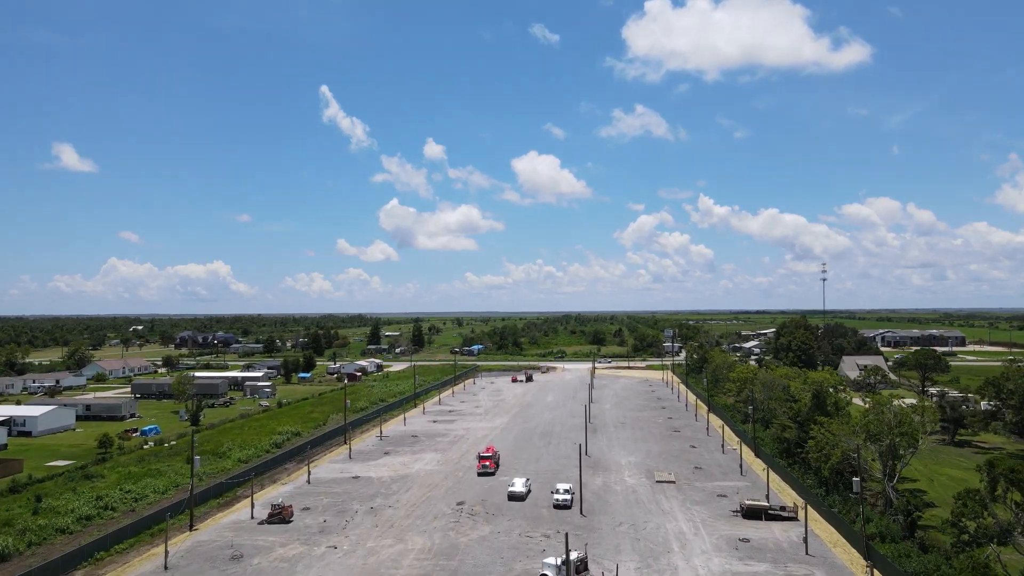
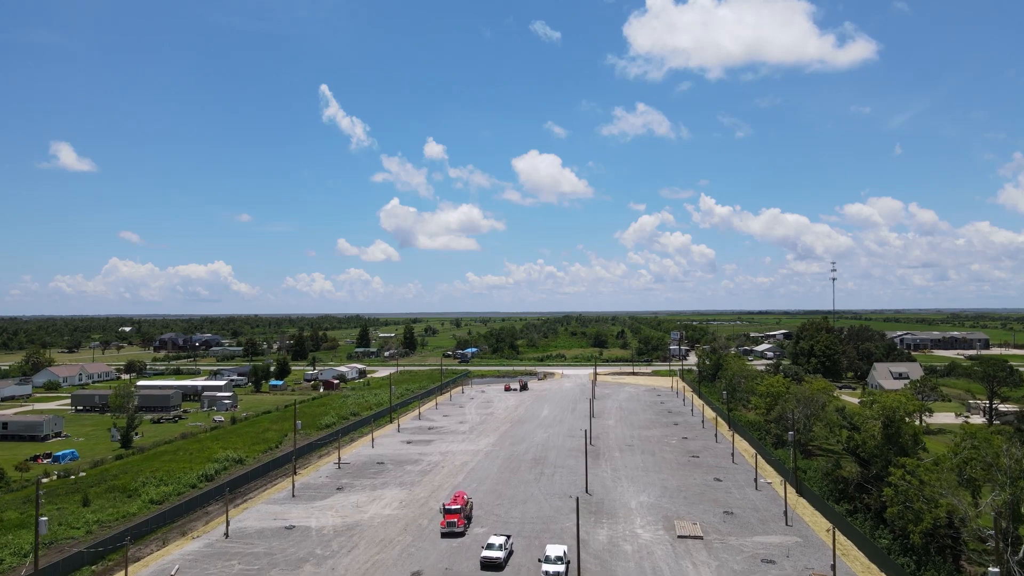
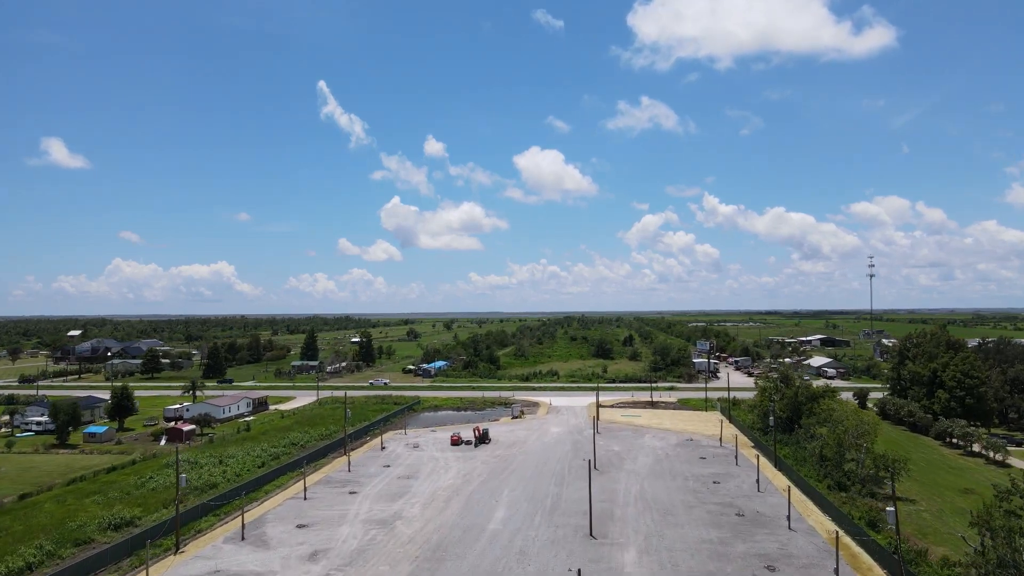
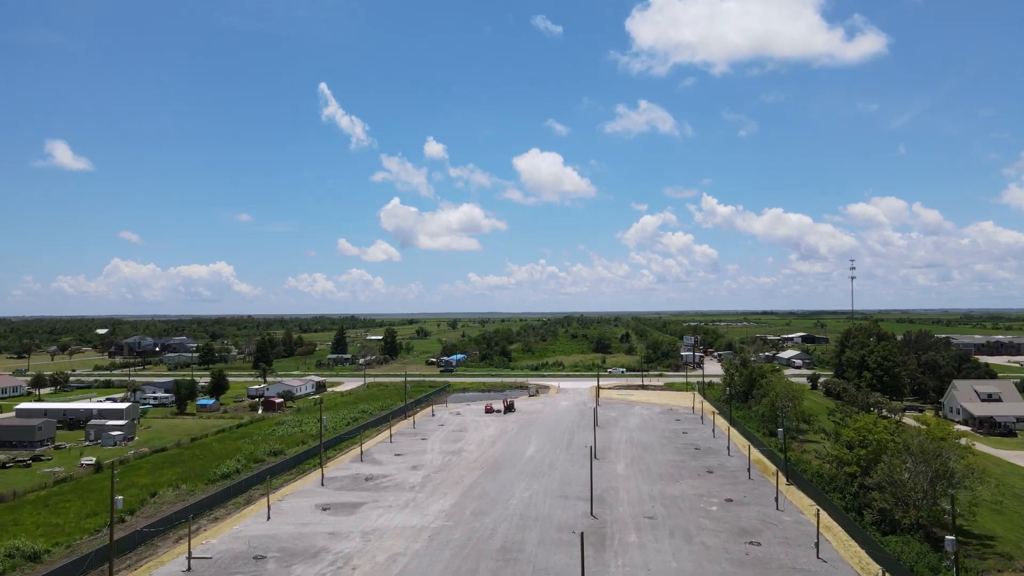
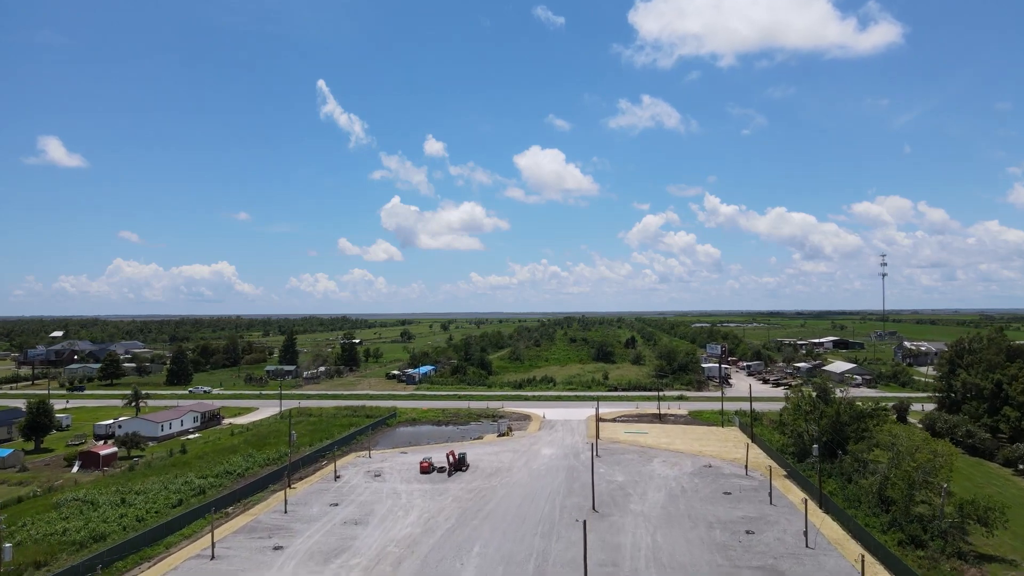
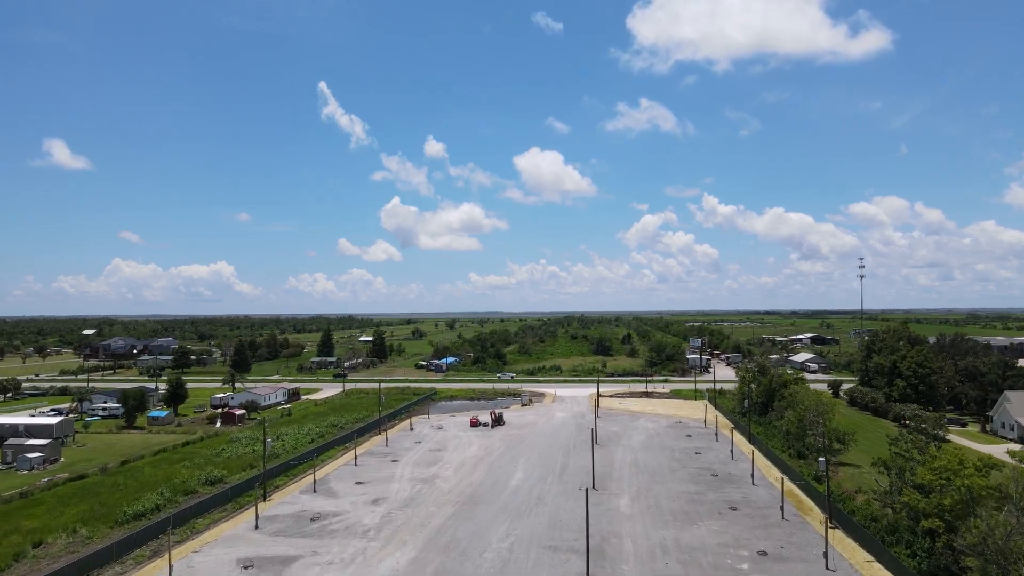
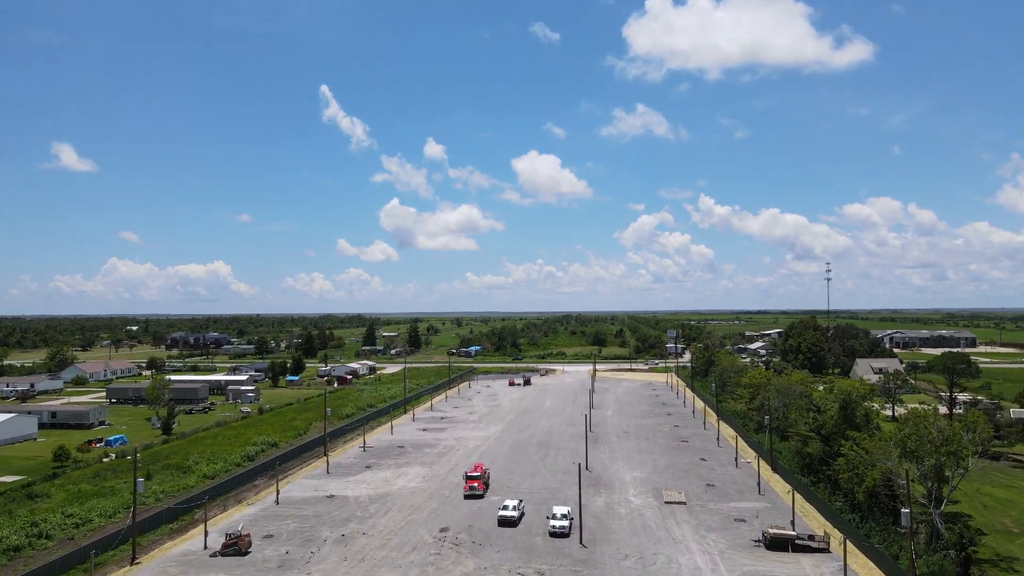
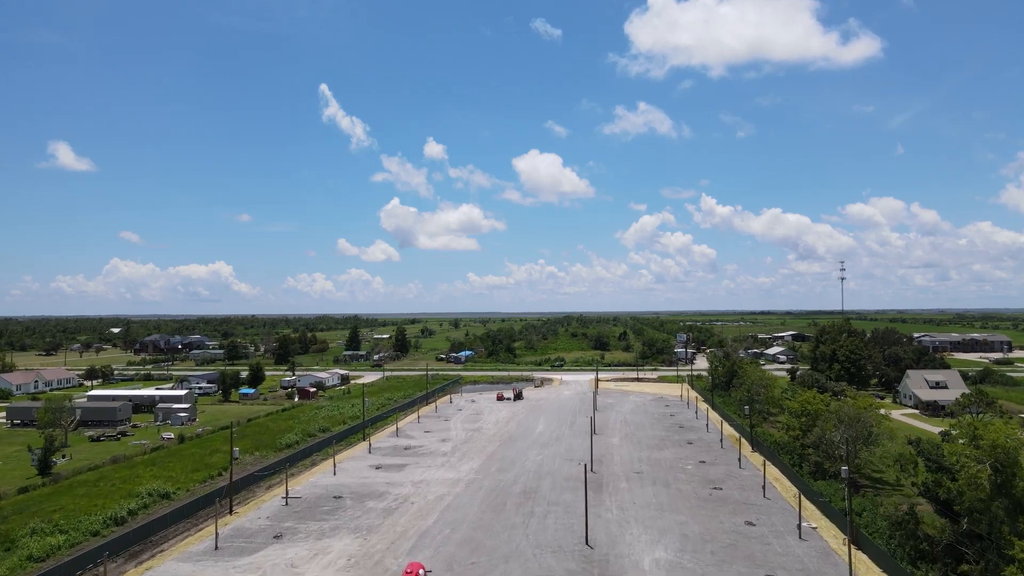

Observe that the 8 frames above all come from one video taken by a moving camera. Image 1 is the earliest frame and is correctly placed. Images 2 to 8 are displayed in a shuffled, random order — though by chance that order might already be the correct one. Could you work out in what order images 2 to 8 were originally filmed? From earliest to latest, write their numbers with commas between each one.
7, 2, 8, 4, 6, 3, 5
